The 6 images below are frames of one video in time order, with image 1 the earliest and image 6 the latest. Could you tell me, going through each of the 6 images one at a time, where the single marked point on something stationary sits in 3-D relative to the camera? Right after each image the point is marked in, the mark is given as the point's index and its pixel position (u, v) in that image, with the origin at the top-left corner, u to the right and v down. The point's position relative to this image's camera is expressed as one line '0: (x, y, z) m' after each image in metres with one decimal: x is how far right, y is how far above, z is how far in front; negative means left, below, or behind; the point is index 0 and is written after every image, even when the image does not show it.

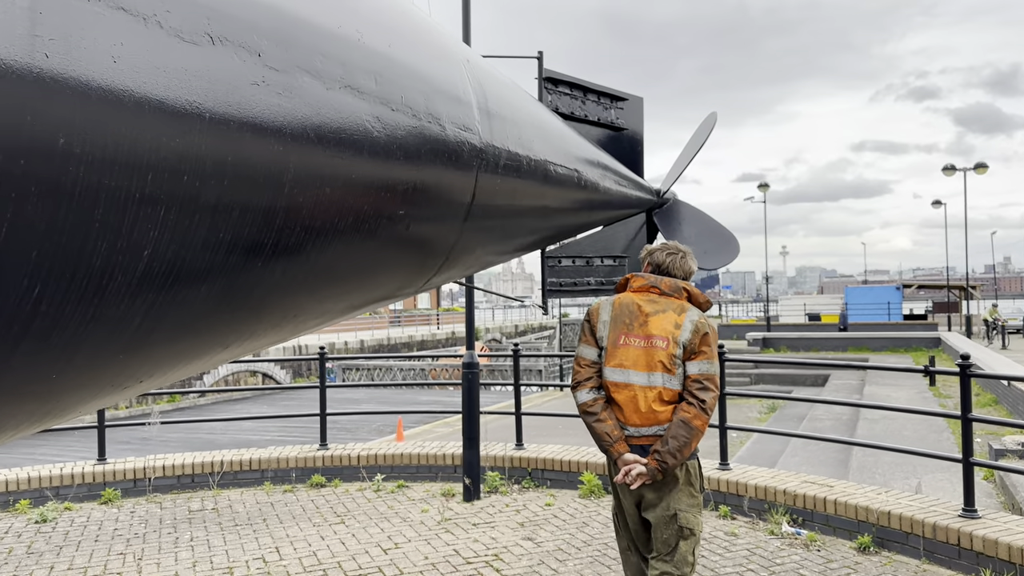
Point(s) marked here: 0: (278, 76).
0: (-0.5, +0.5, +1.9) m
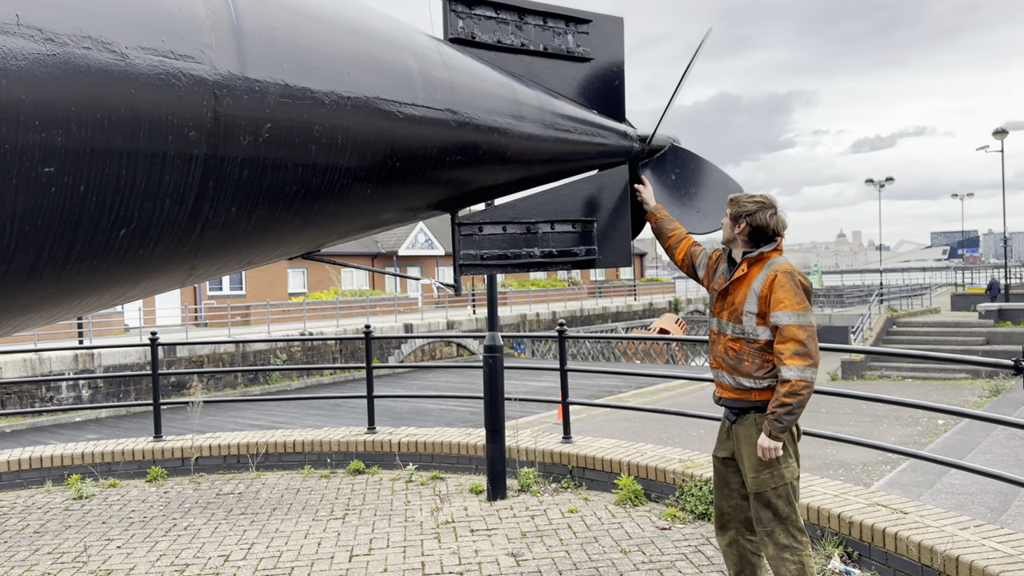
0: (-1.4, +0.5, +1.4) m
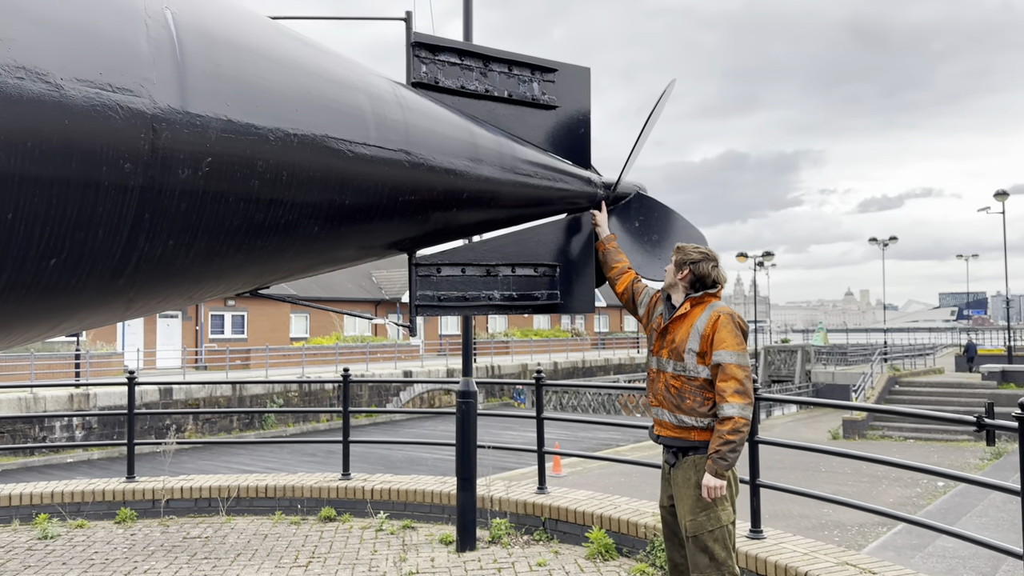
0: (-1.5, +0.5, +1.5) m
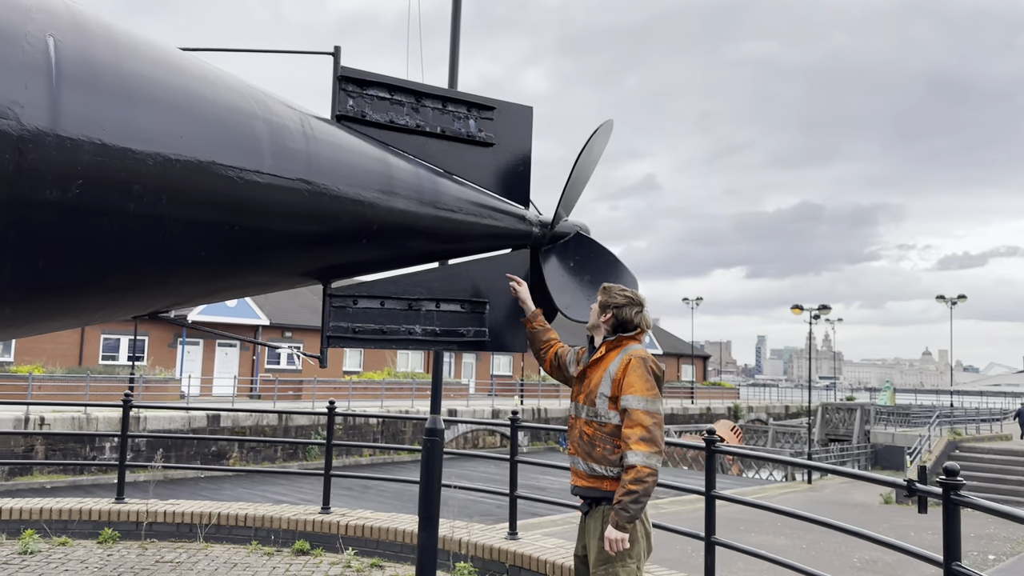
0: (-1.9, +0.5, +1.6) m
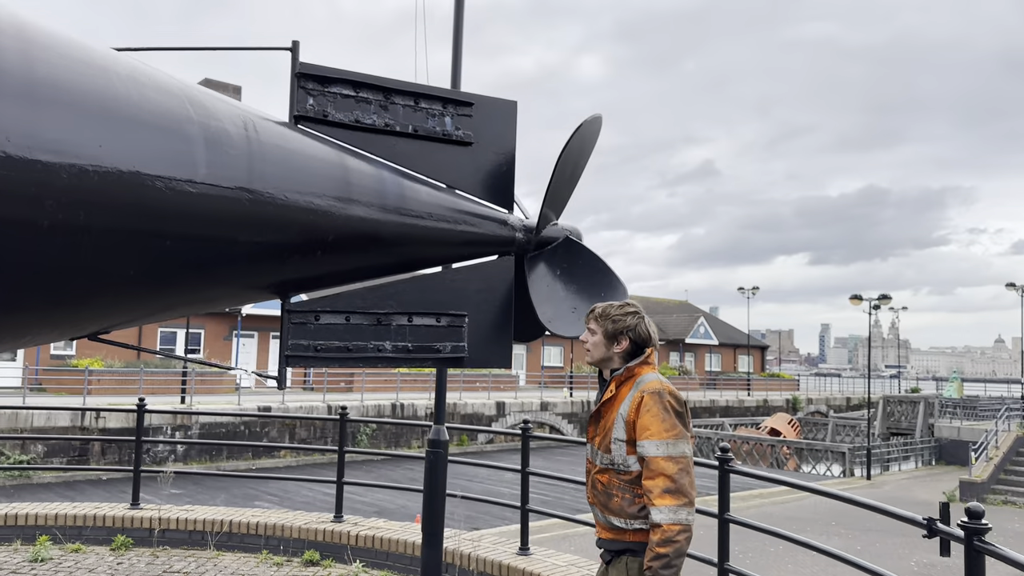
0: (-2.1, +0.4, +1.4) m
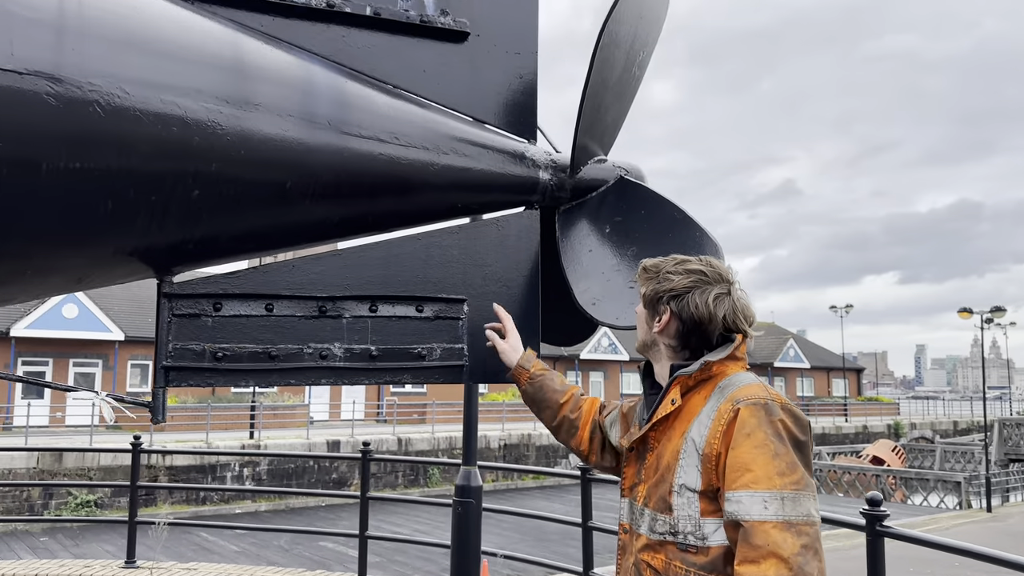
0: (-2.2, +0.5, +0.5) m
